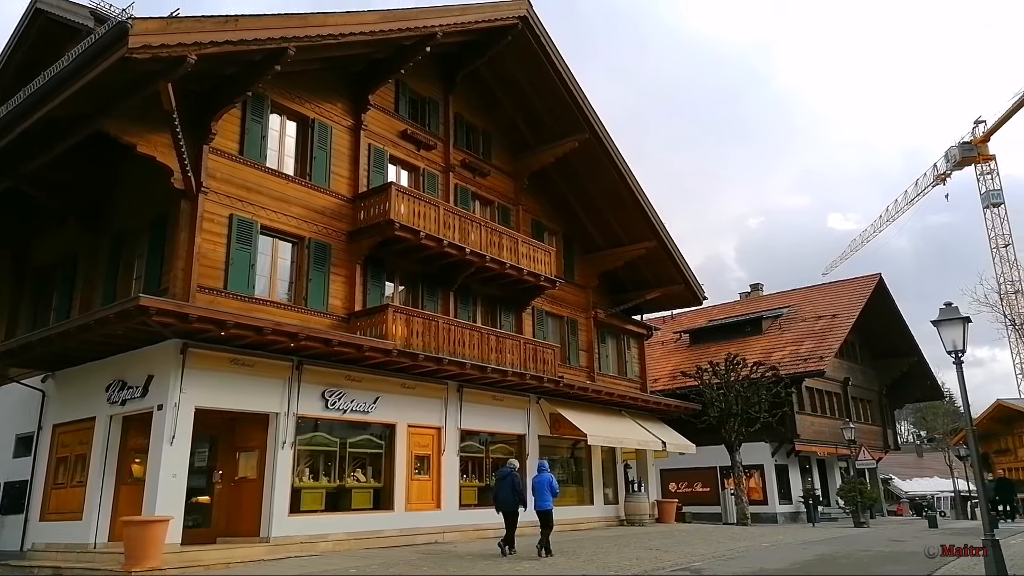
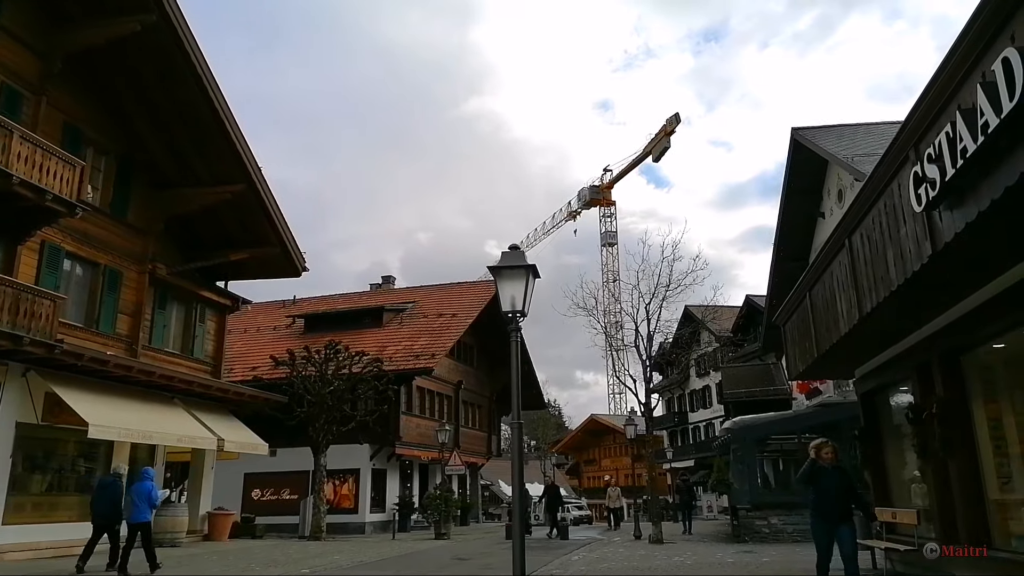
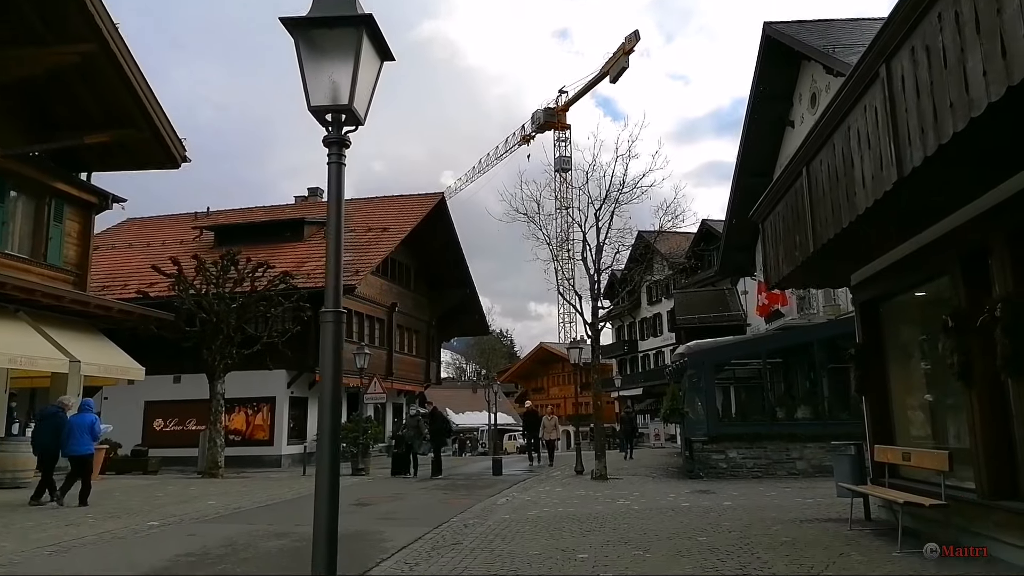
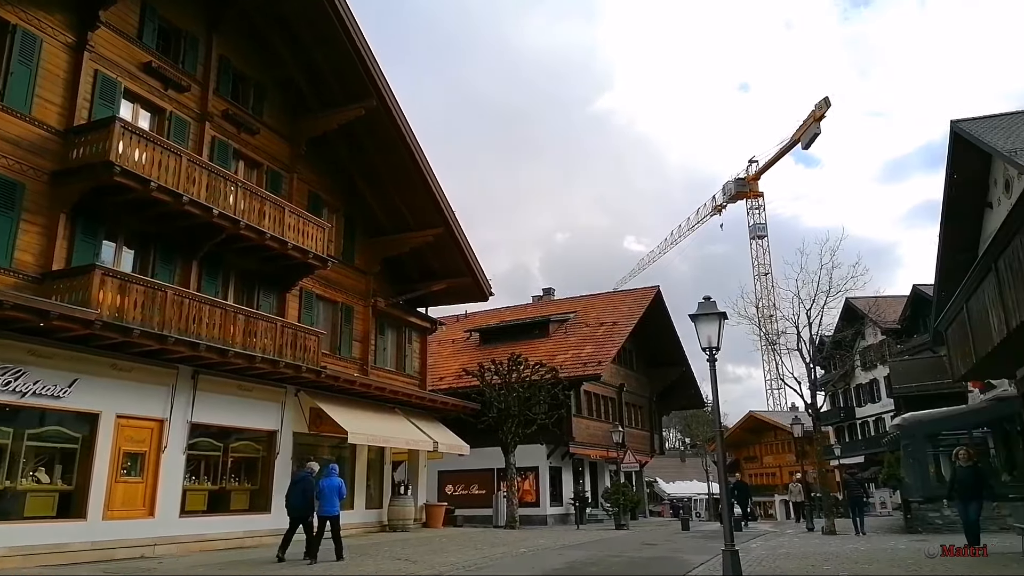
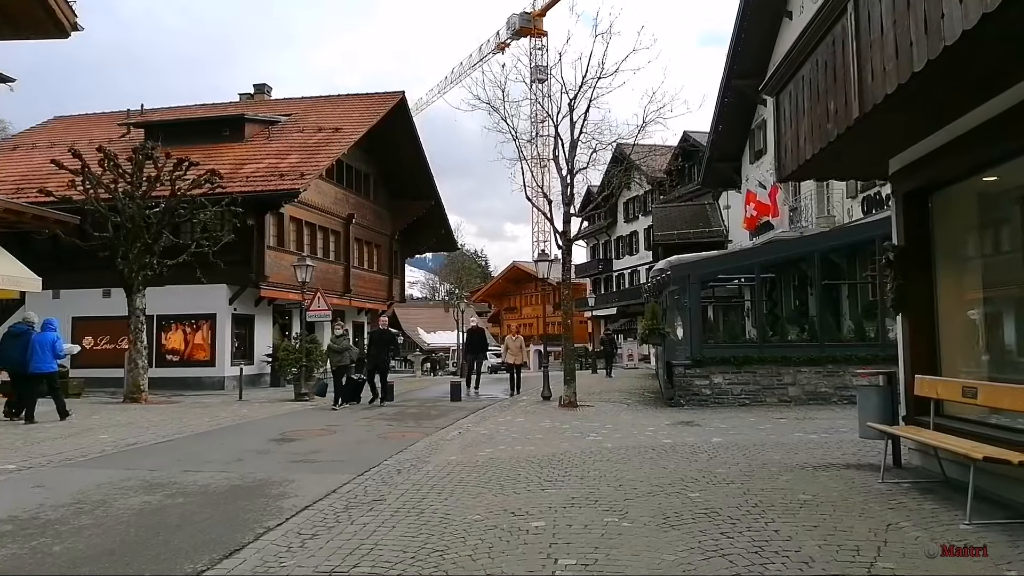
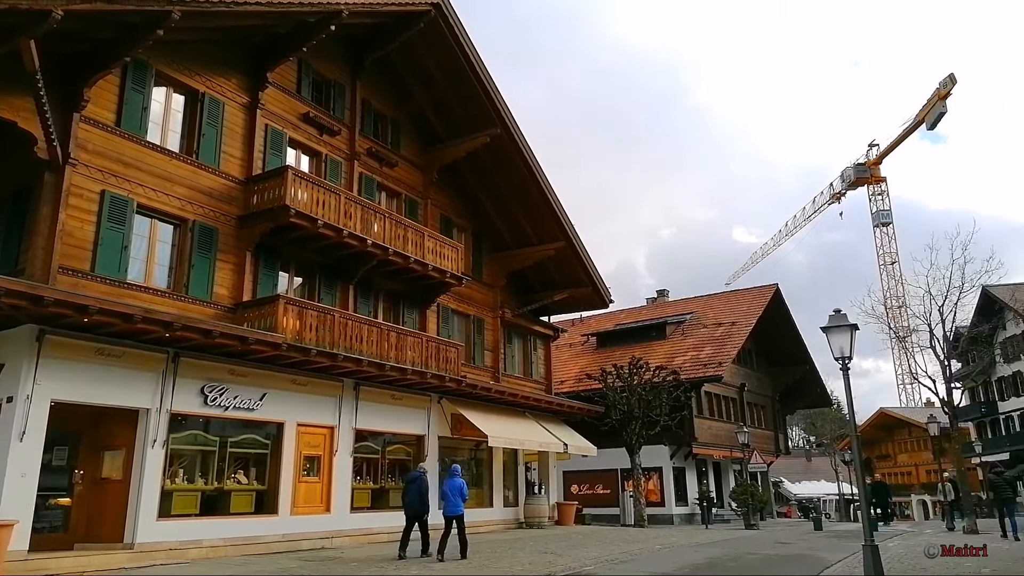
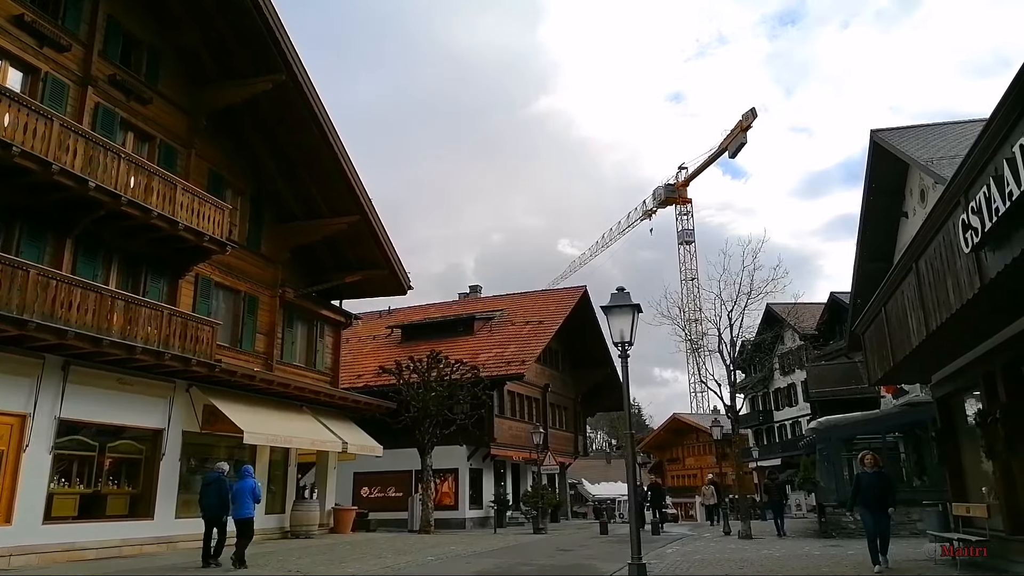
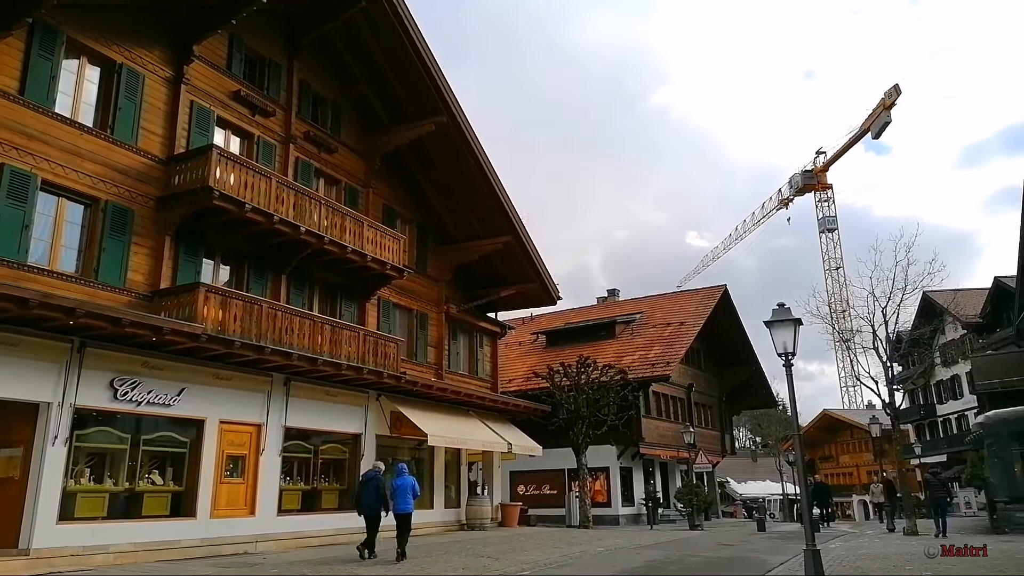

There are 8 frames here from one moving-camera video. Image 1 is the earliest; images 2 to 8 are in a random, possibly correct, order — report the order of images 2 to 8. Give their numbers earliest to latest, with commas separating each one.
6, 8, 4, 7, 2, 3, 5
